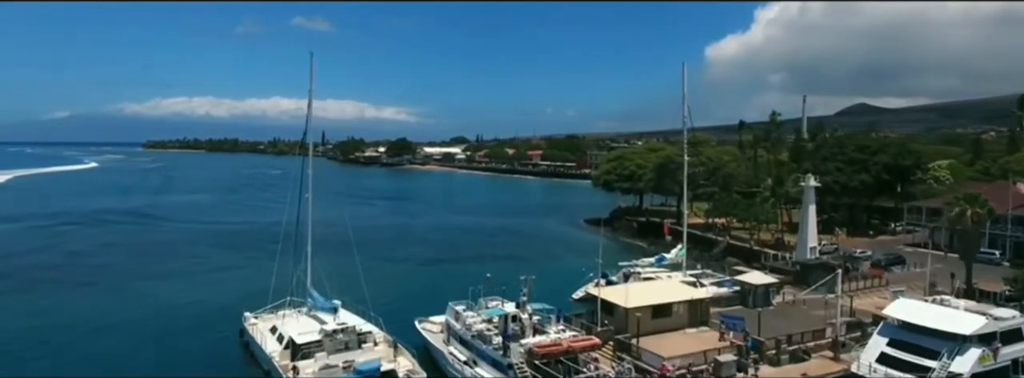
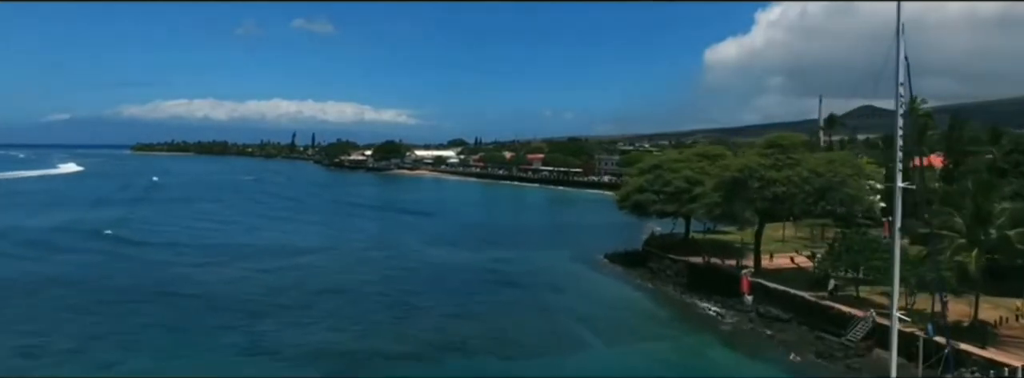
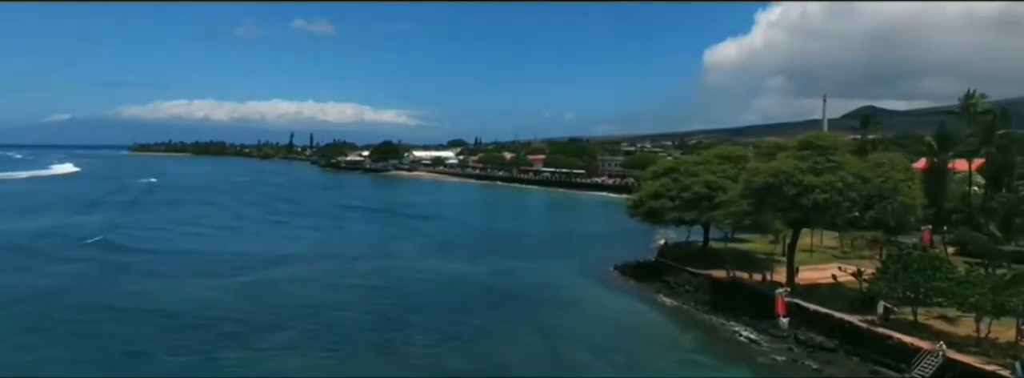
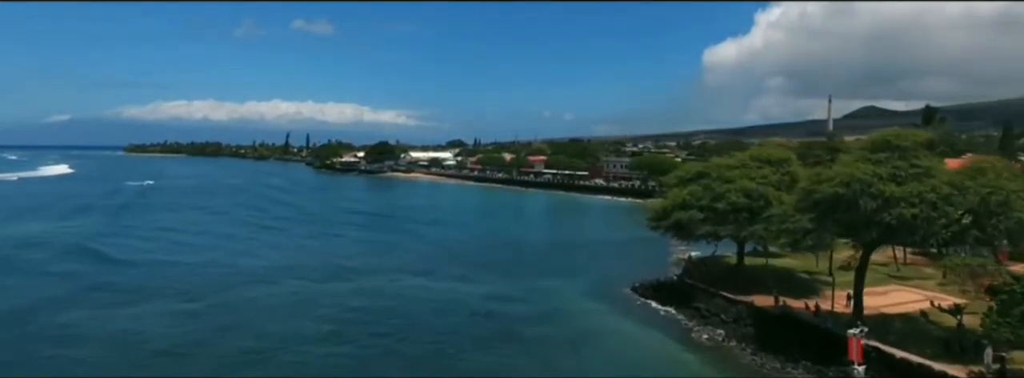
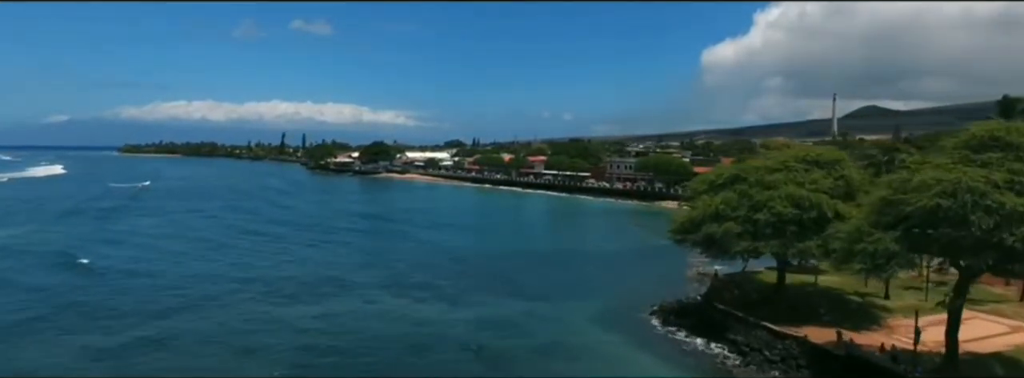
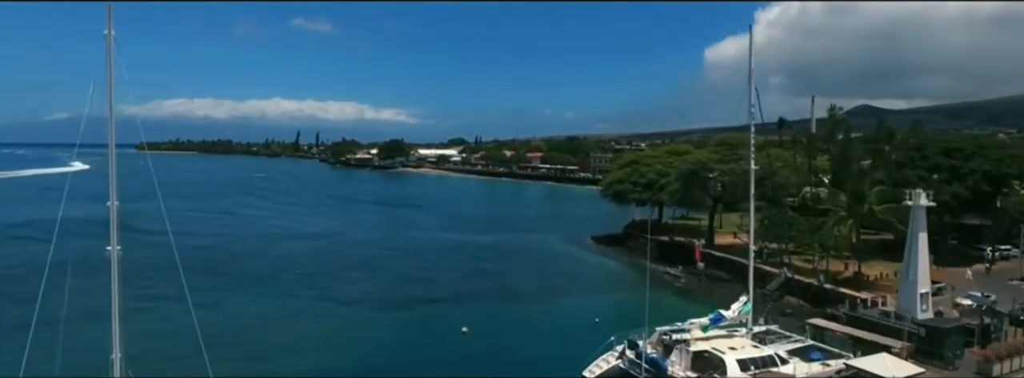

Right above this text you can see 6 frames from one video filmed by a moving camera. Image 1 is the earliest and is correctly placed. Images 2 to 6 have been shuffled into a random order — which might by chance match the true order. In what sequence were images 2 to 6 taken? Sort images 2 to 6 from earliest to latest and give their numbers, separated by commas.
6, 2, 3, 4, 5
